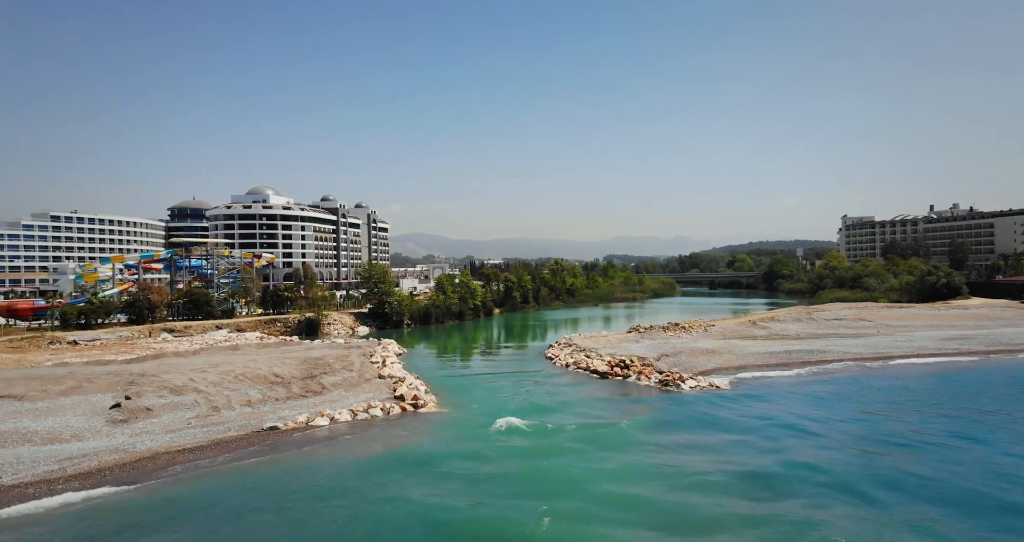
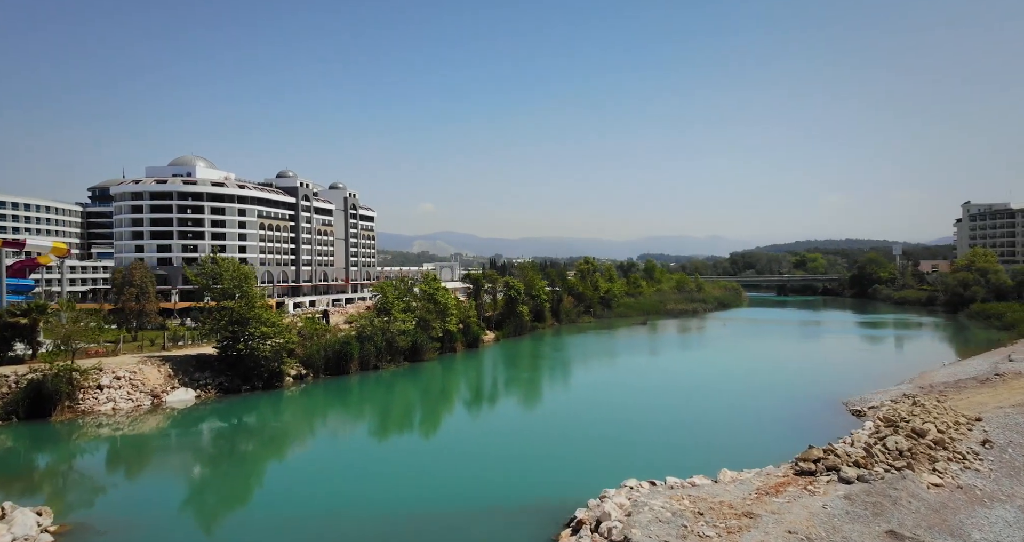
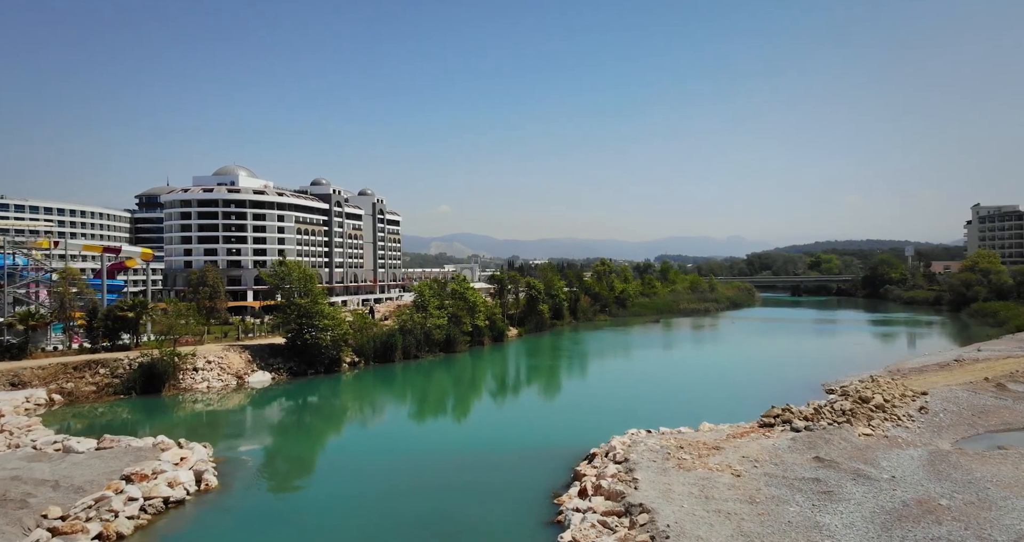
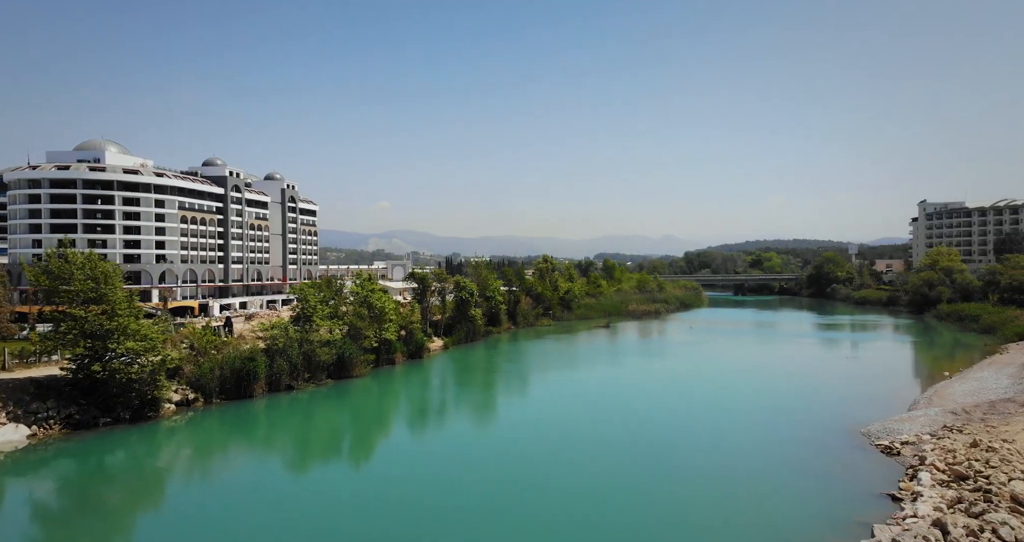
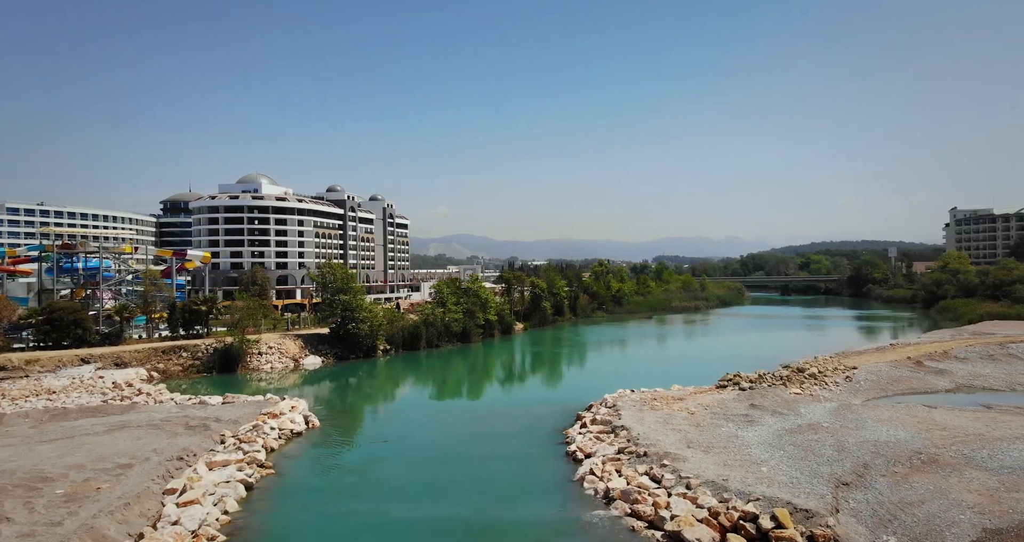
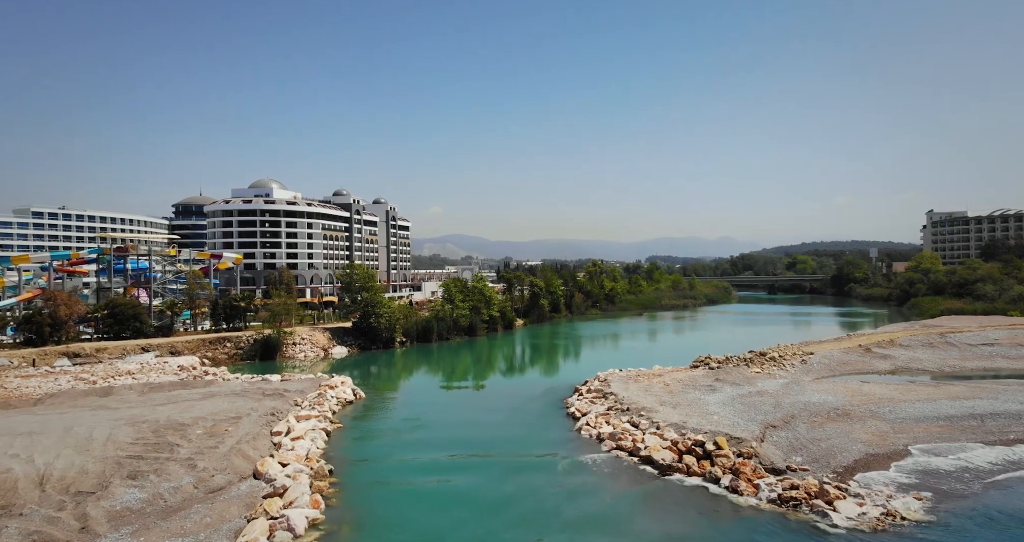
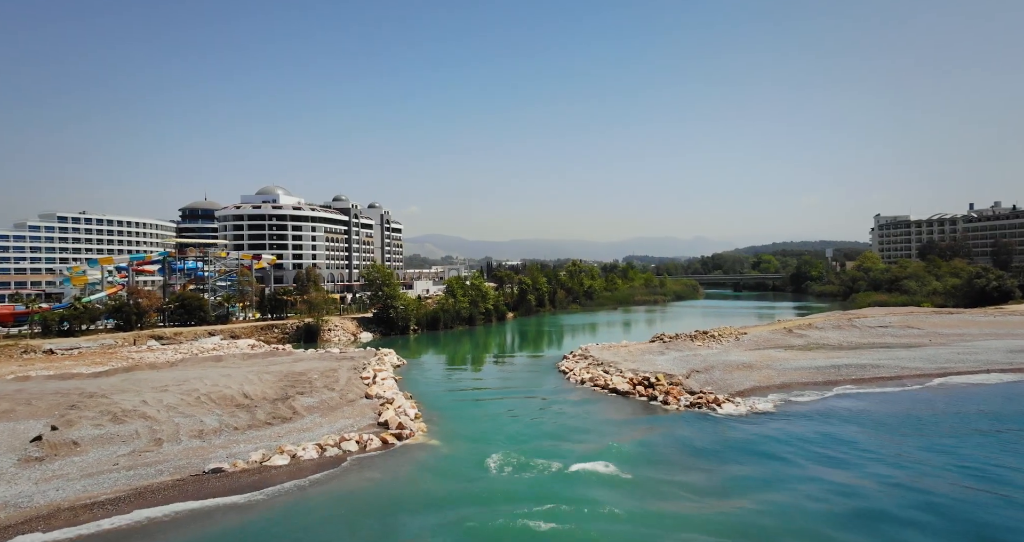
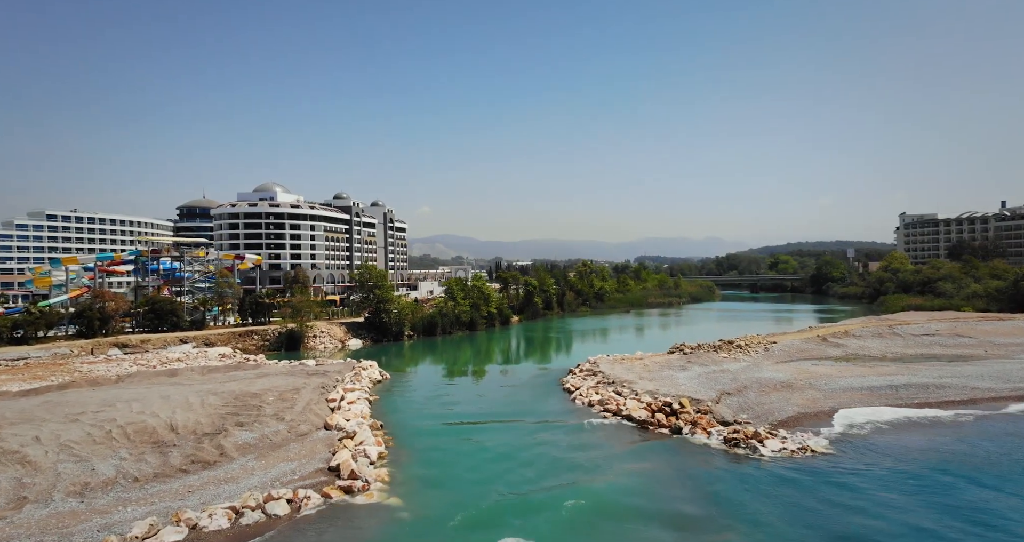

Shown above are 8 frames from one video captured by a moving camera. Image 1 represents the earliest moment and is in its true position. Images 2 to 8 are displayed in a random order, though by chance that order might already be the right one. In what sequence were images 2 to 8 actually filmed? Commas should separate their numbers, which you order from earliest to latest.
7, 8, 6, 5, 3, 2, 4
